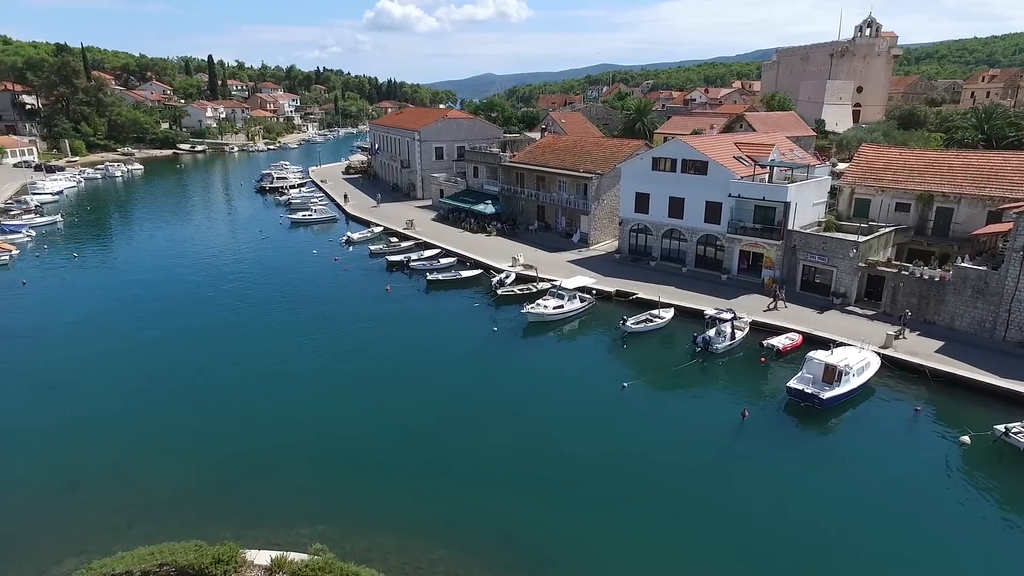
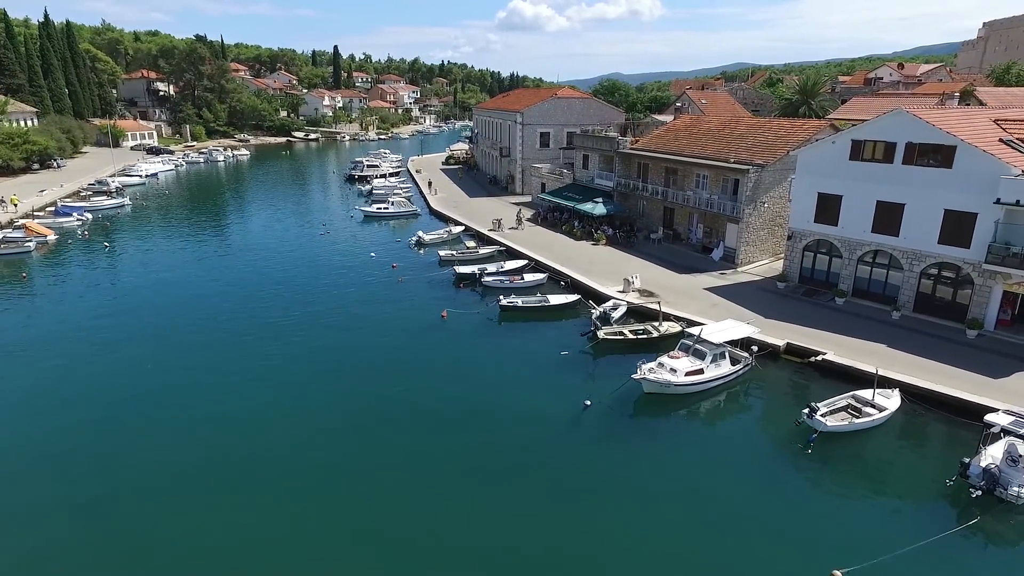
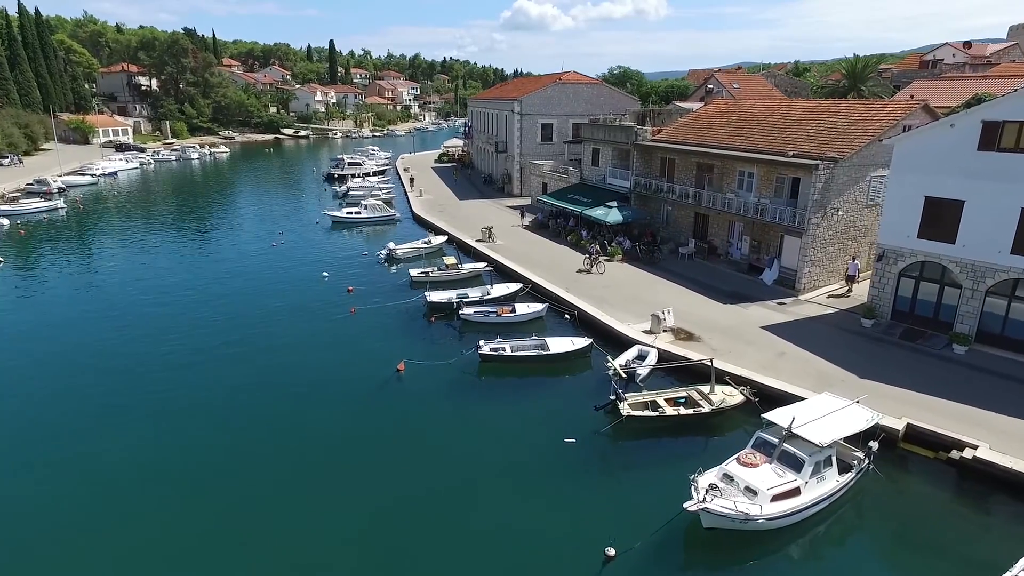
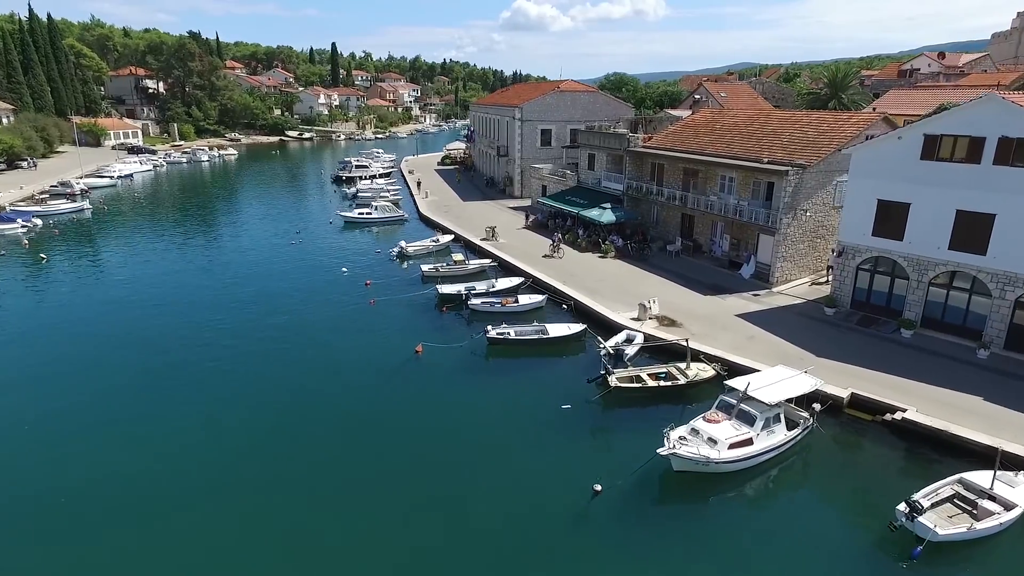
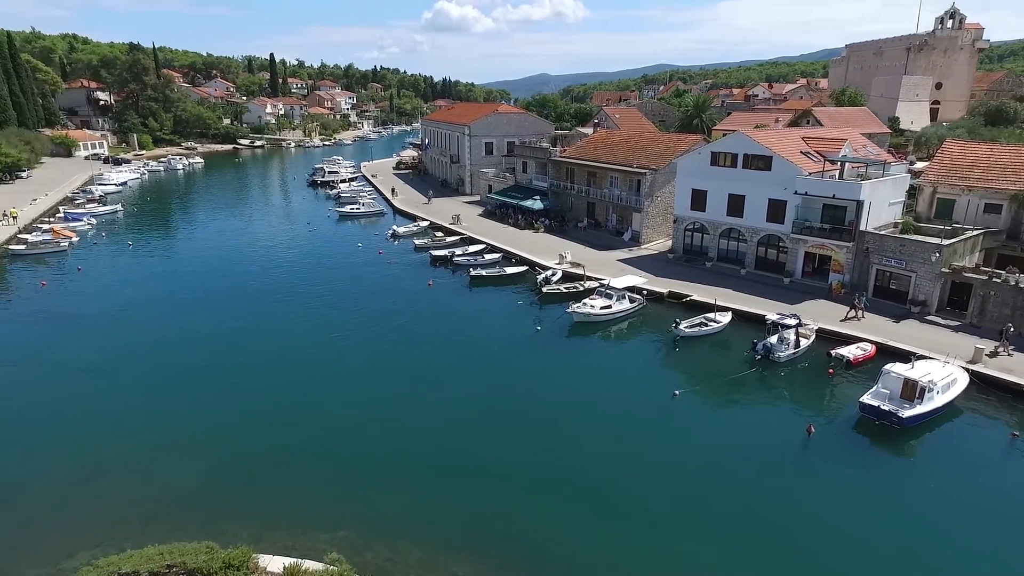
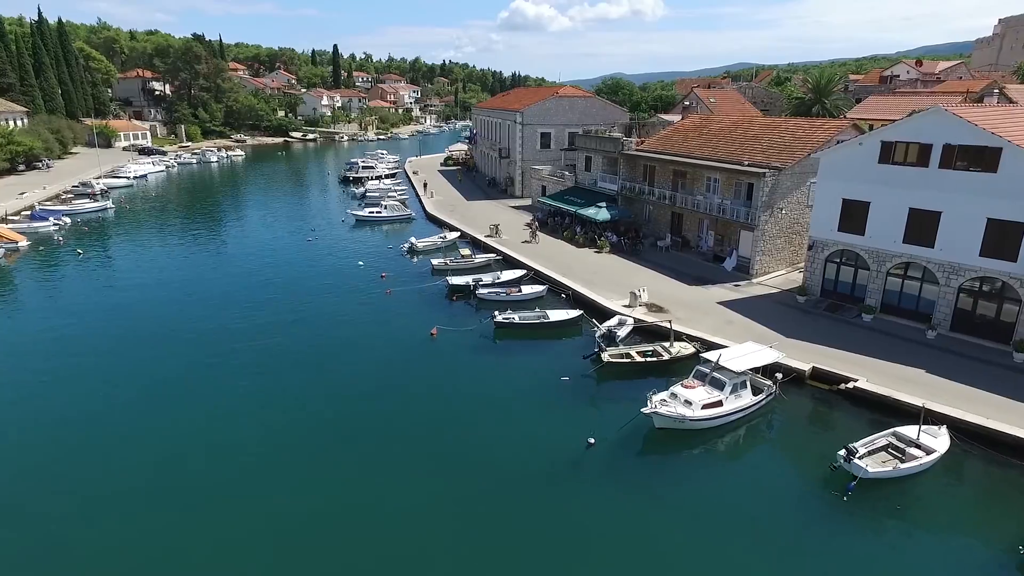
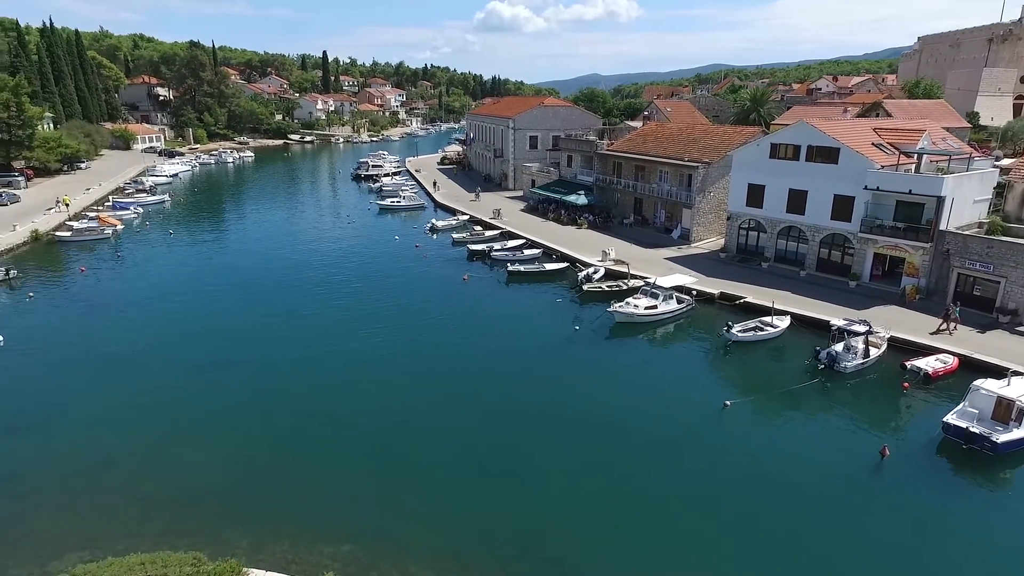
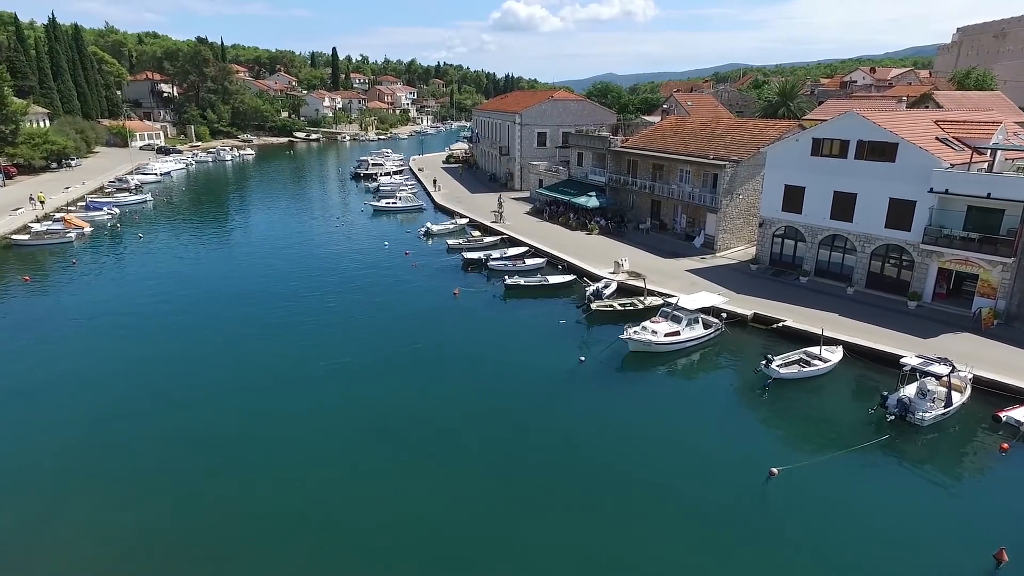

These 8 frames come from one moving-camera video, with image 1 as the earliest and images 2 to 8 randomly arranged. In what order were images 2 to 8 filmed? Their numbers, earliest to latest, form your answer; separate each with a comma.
5, 7, 8, 2, 6, 4, 3
